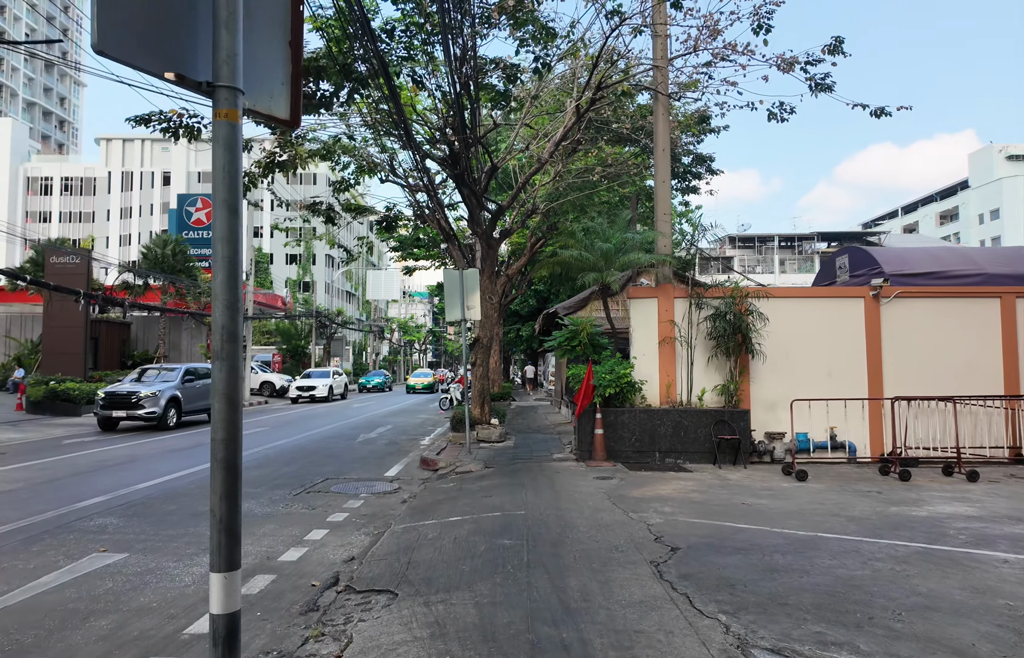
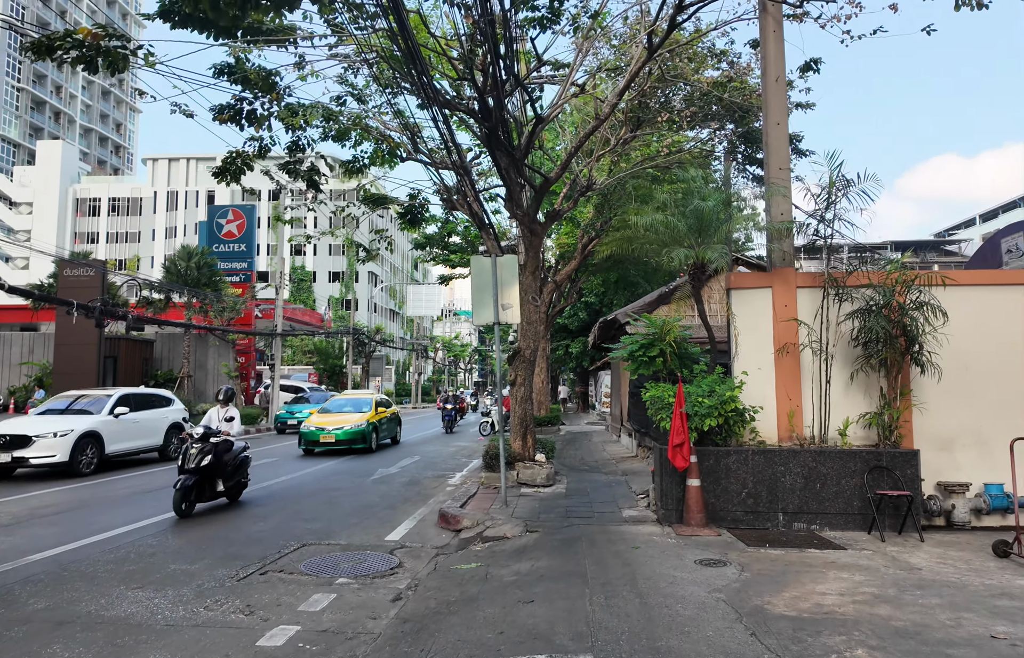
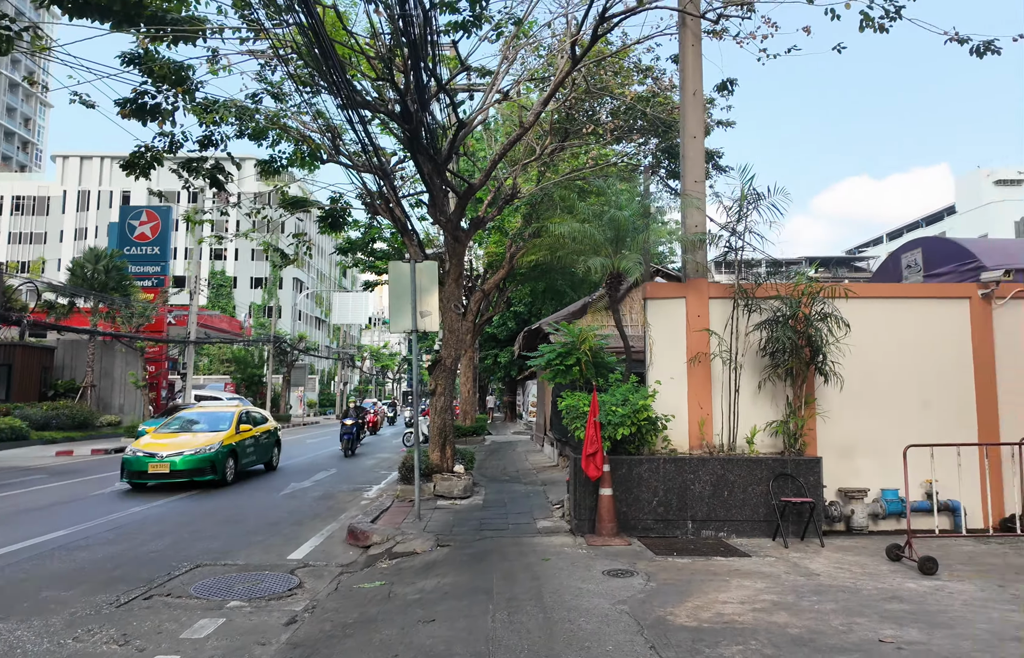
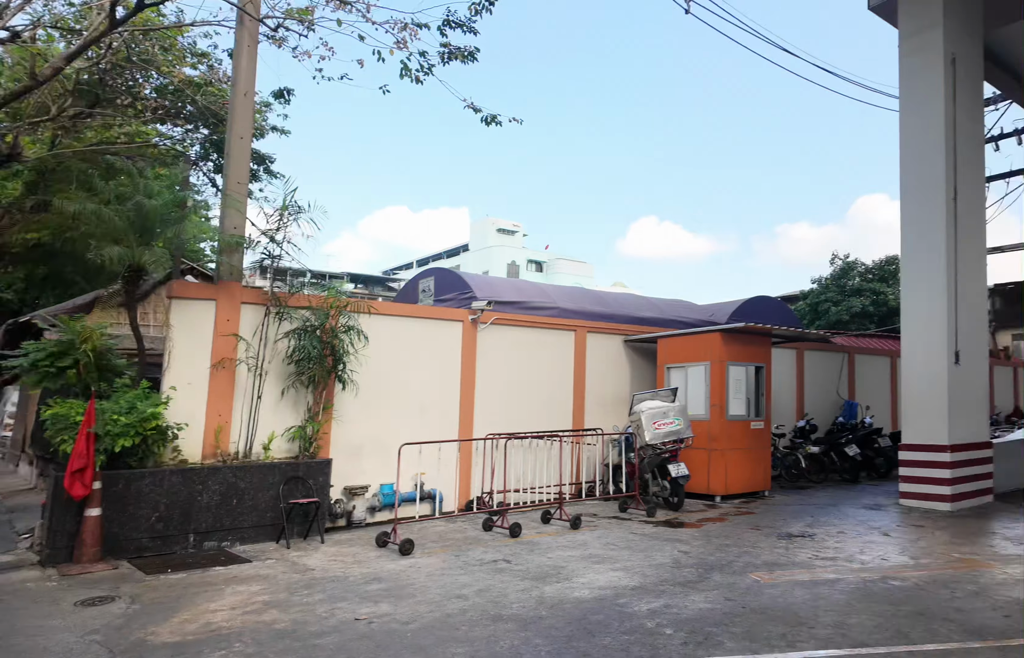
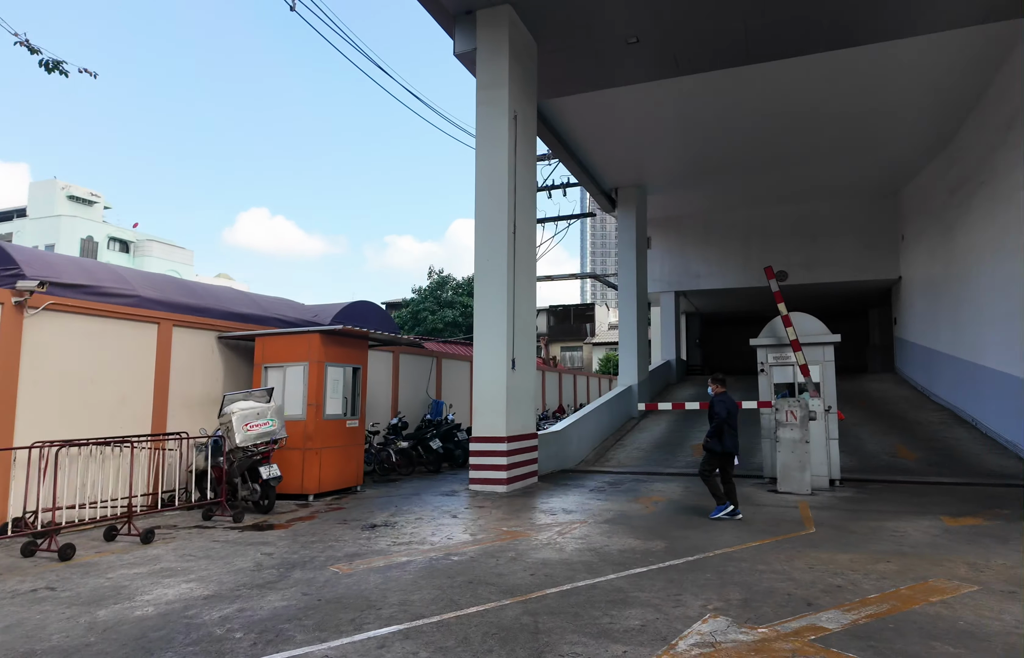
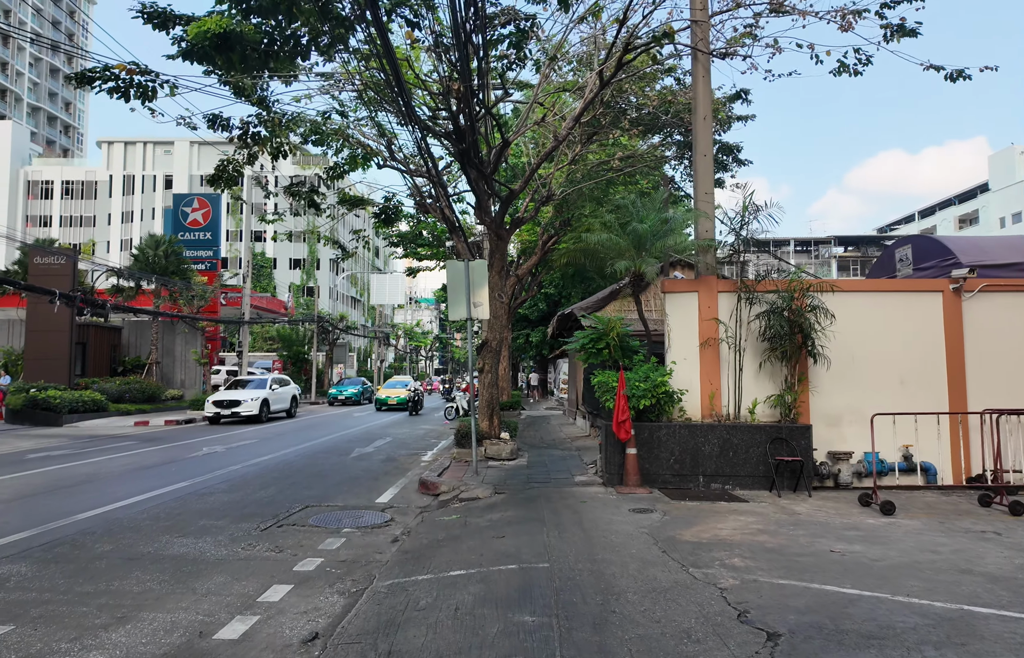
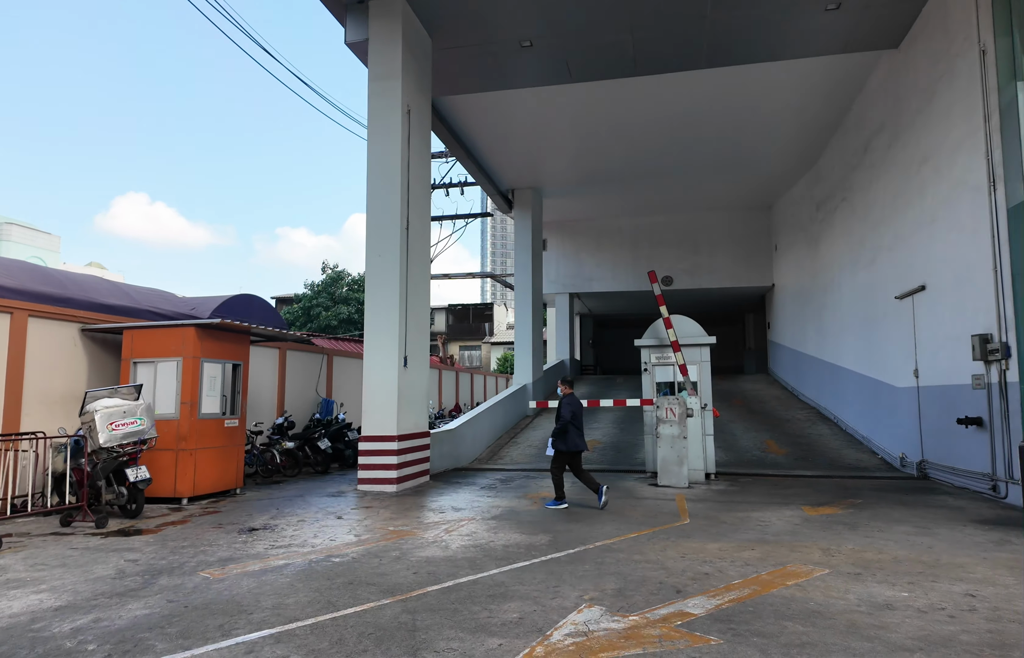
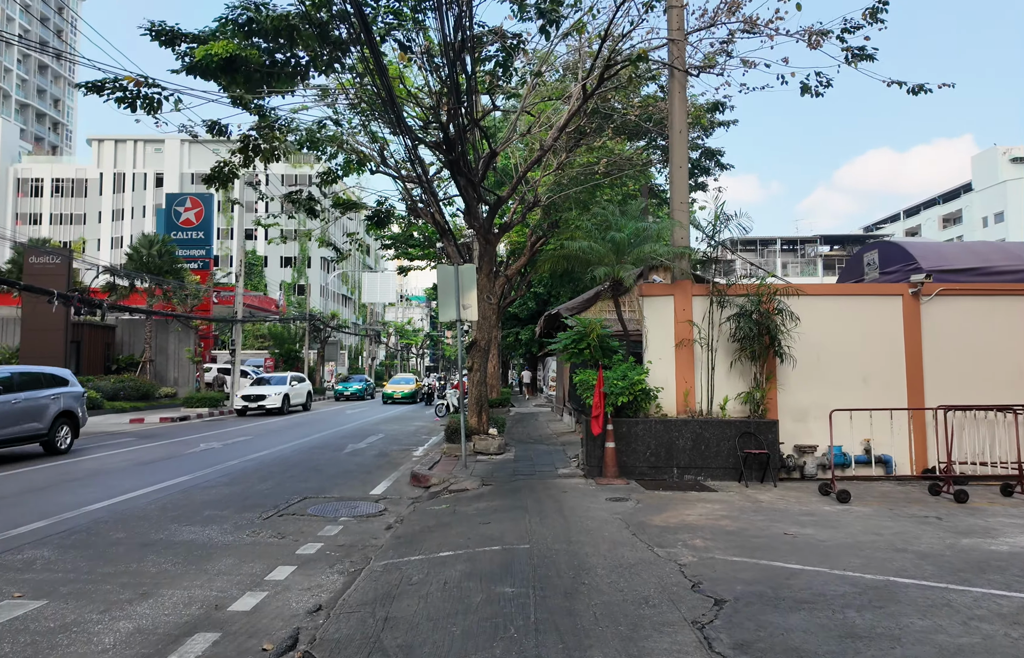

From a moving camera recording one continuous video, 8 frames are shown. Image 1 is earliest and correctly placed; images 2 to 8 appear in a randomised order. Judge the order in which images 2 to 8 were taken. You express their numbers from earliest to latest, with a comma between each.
8, 6, 2, 3, 4, 5, 7
